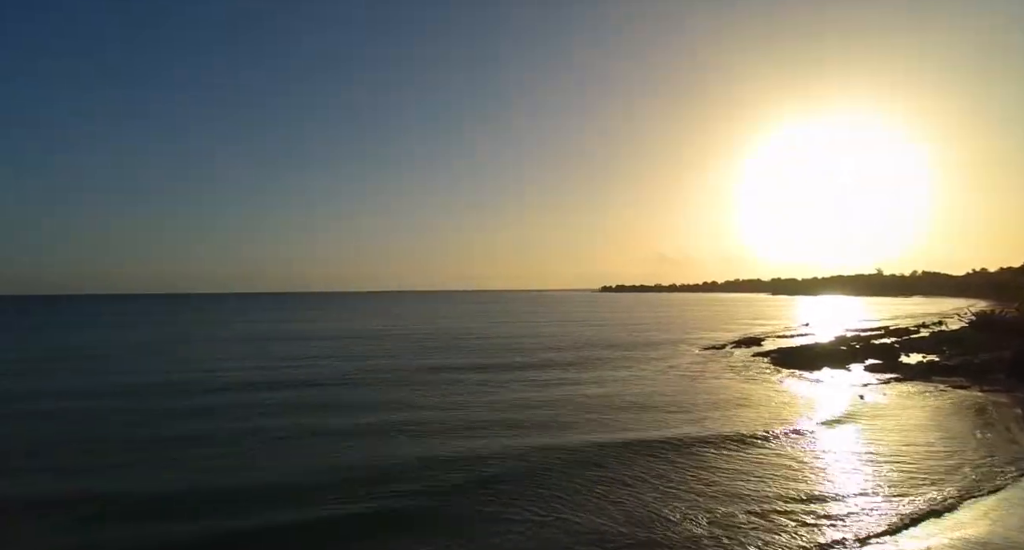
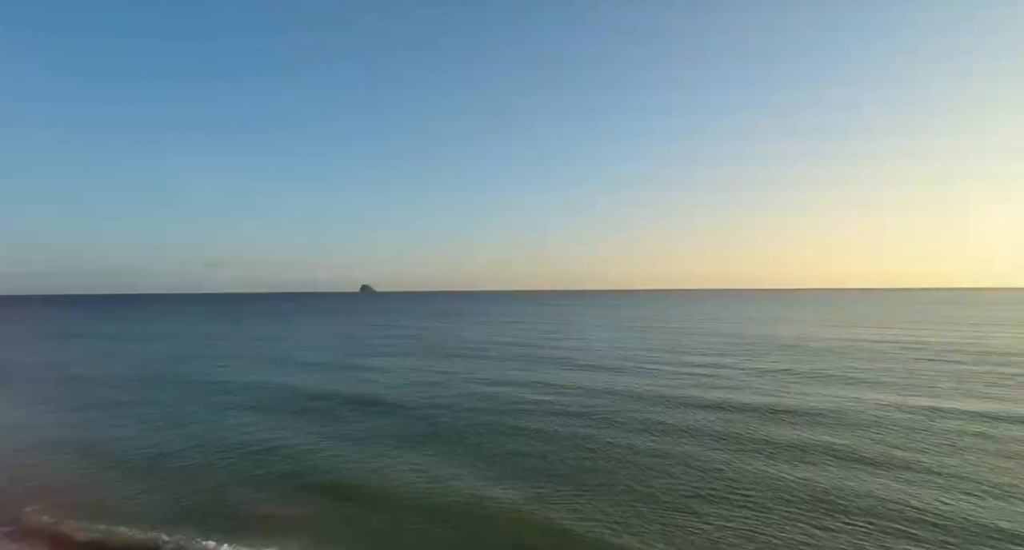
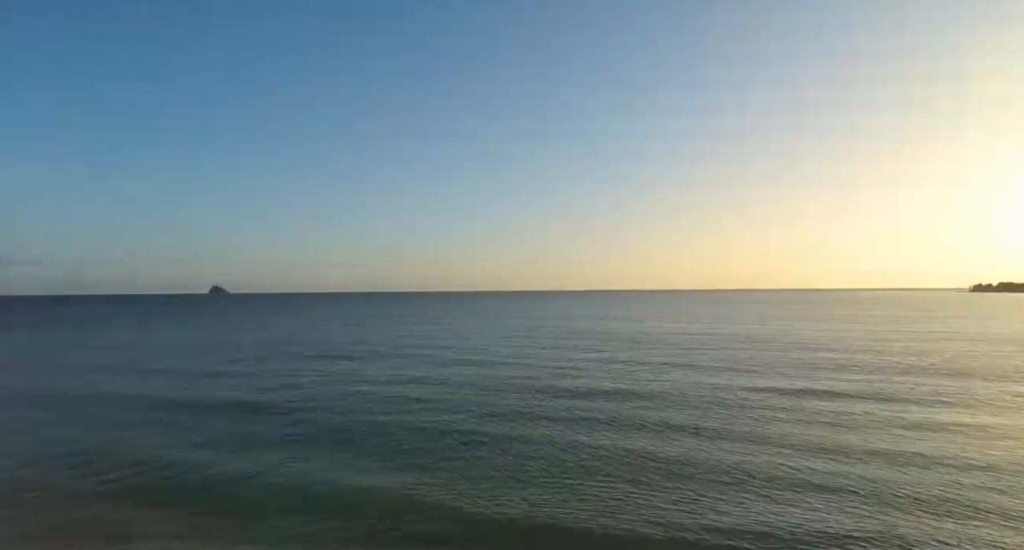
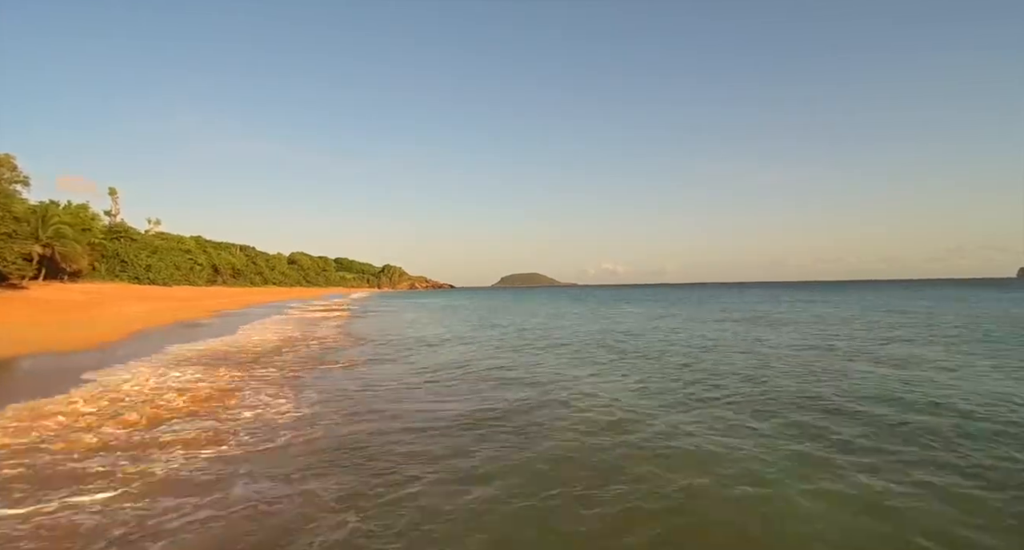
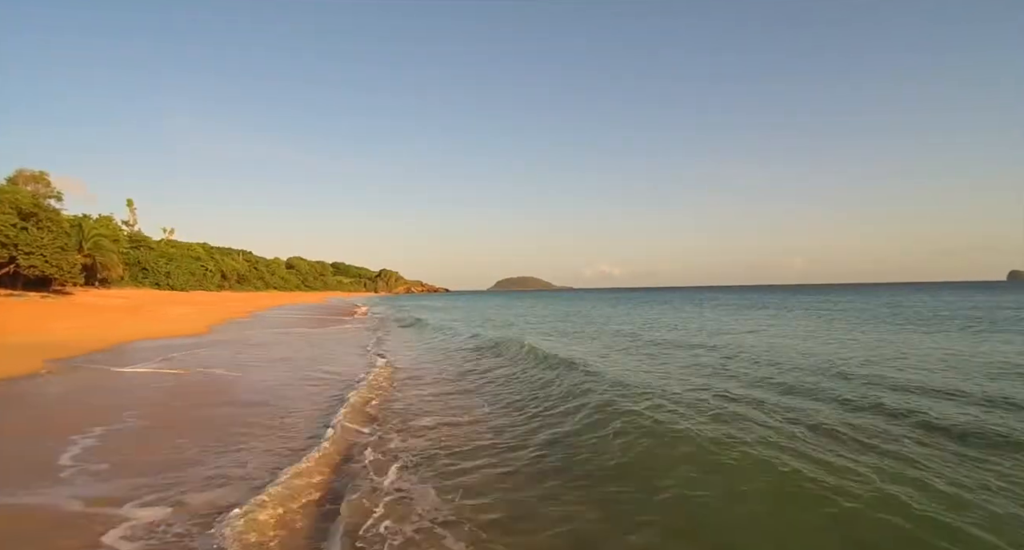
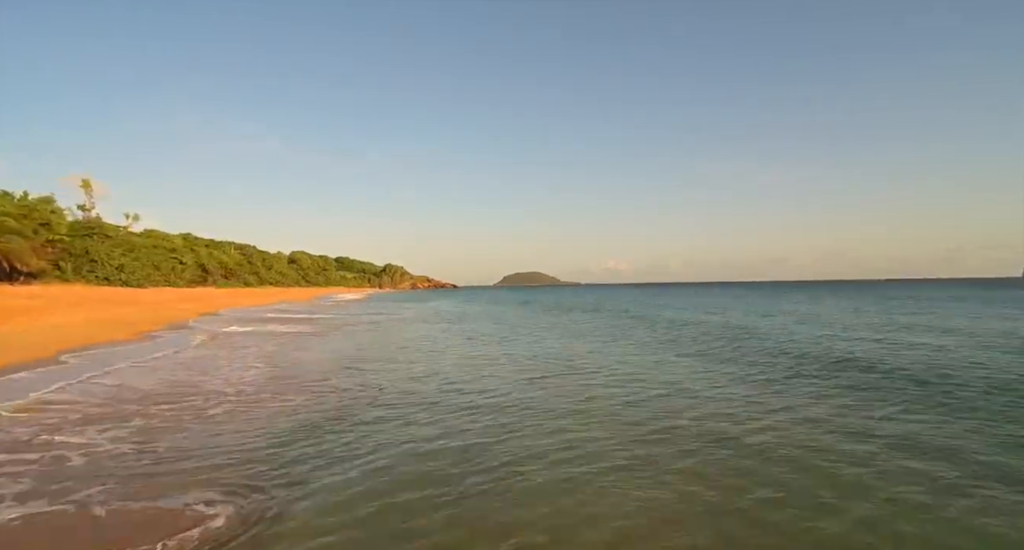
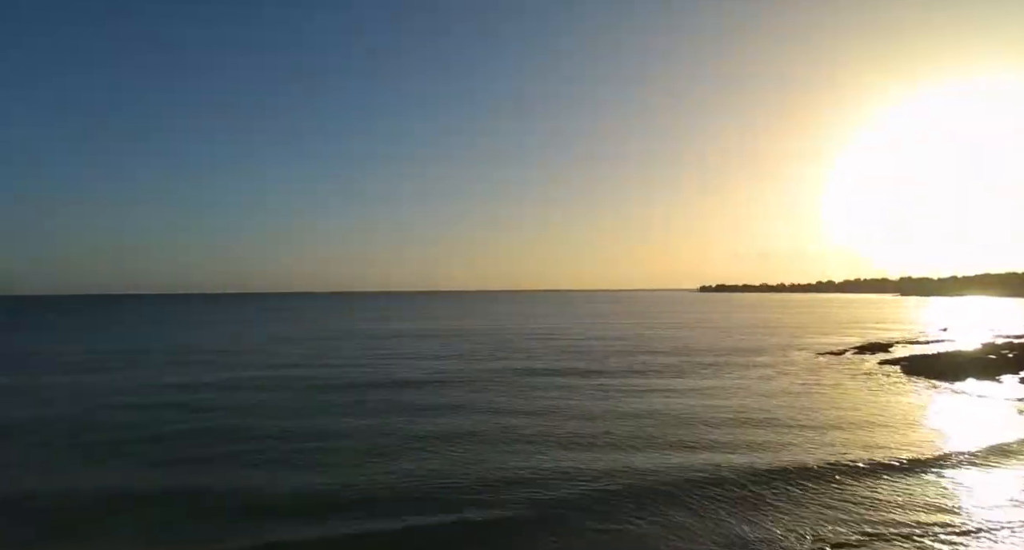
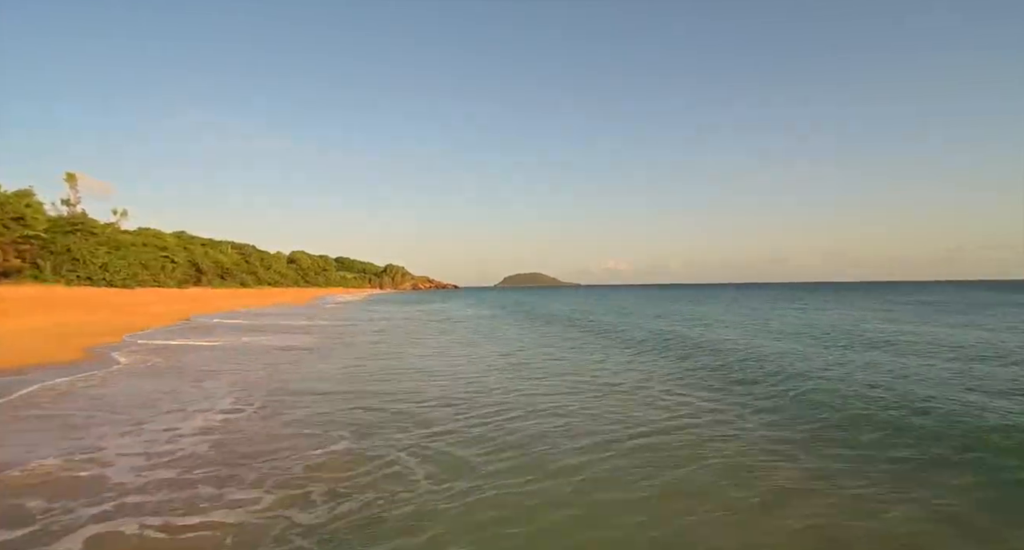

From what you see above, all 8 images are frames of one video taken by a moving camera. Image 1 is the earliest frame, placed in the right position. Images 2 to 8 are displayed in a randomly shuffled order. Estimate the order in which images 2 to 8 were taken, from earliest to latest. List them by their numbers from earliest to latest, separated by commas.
7, 3, 2, 5, 4, 6, 8
